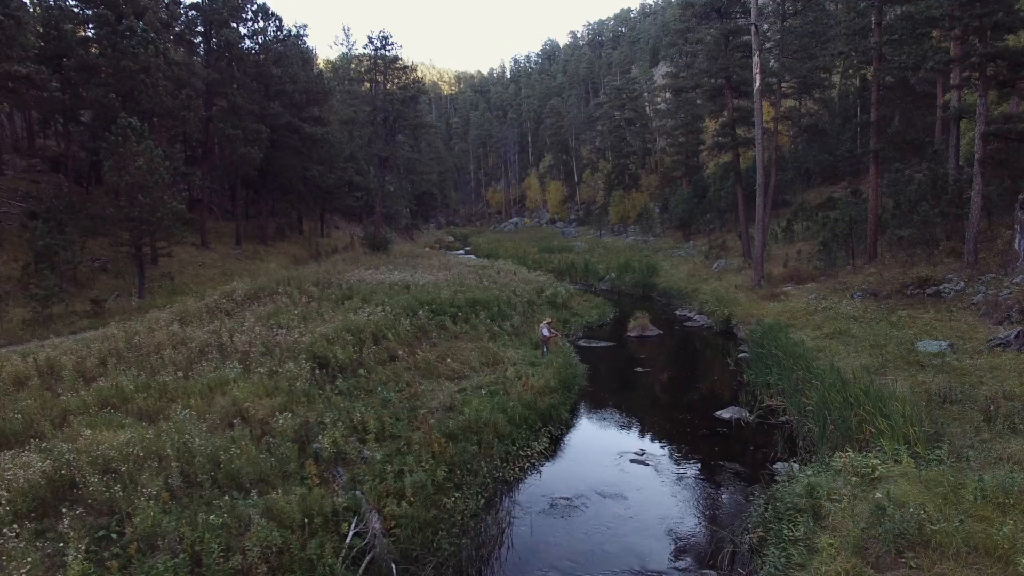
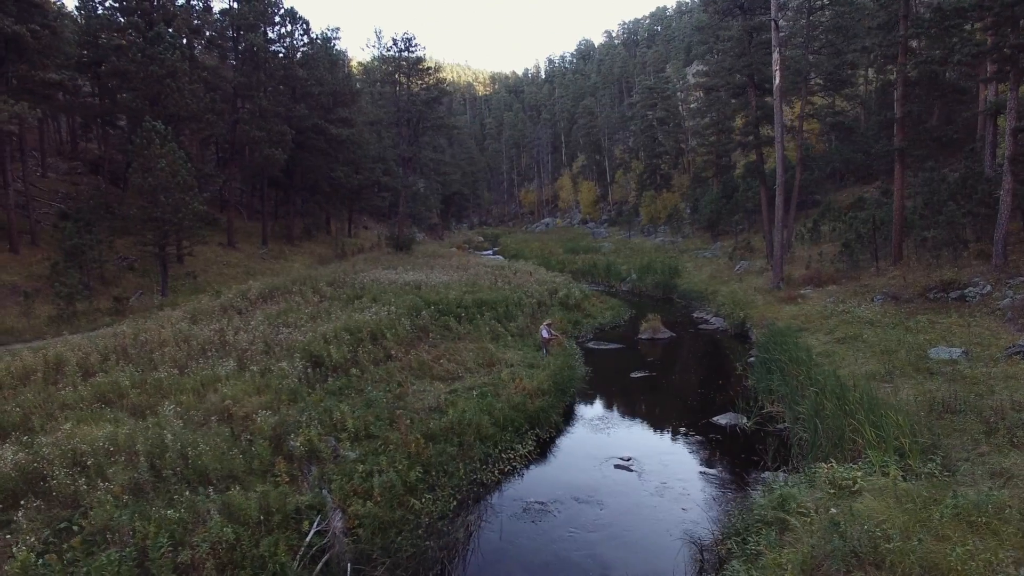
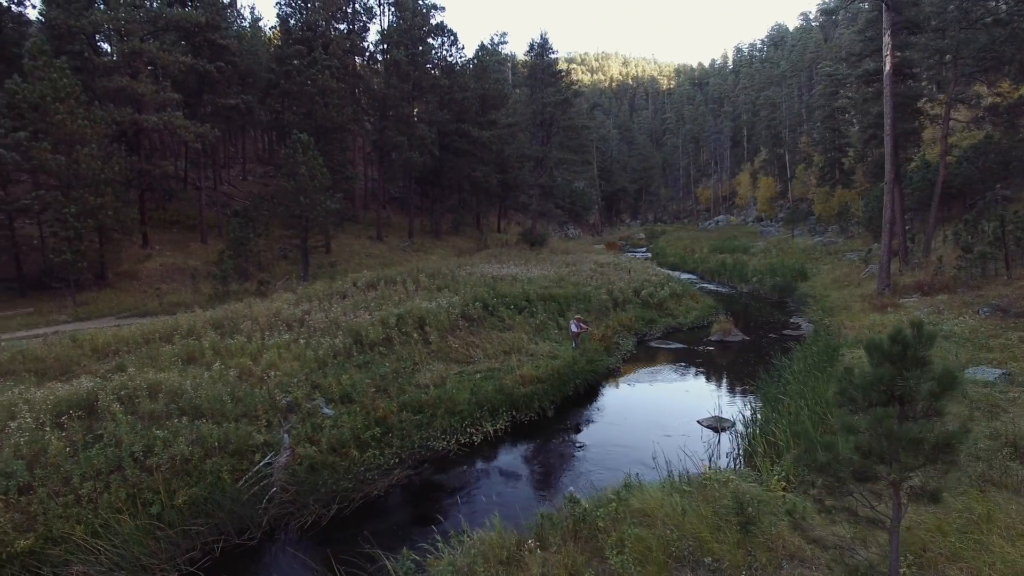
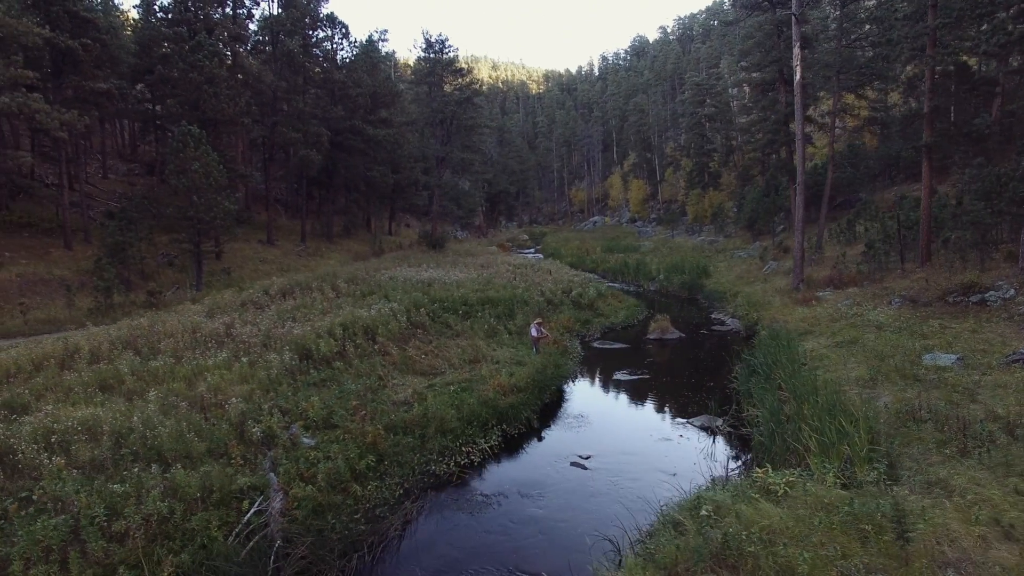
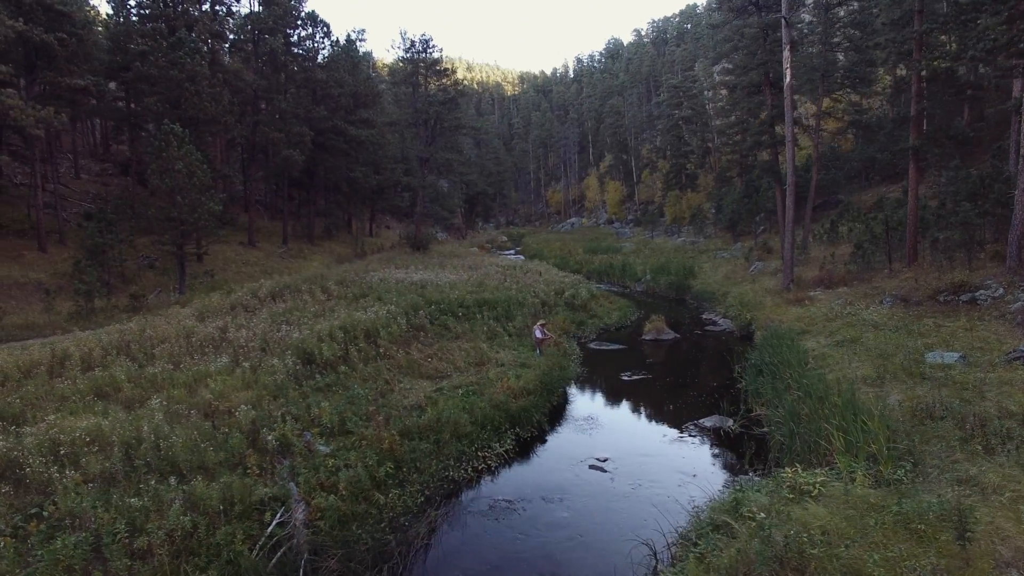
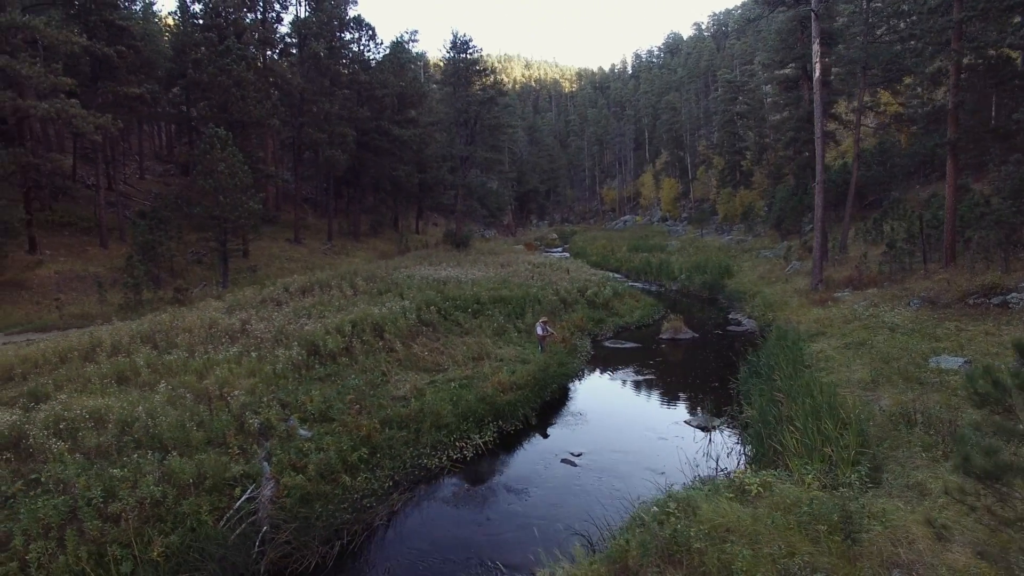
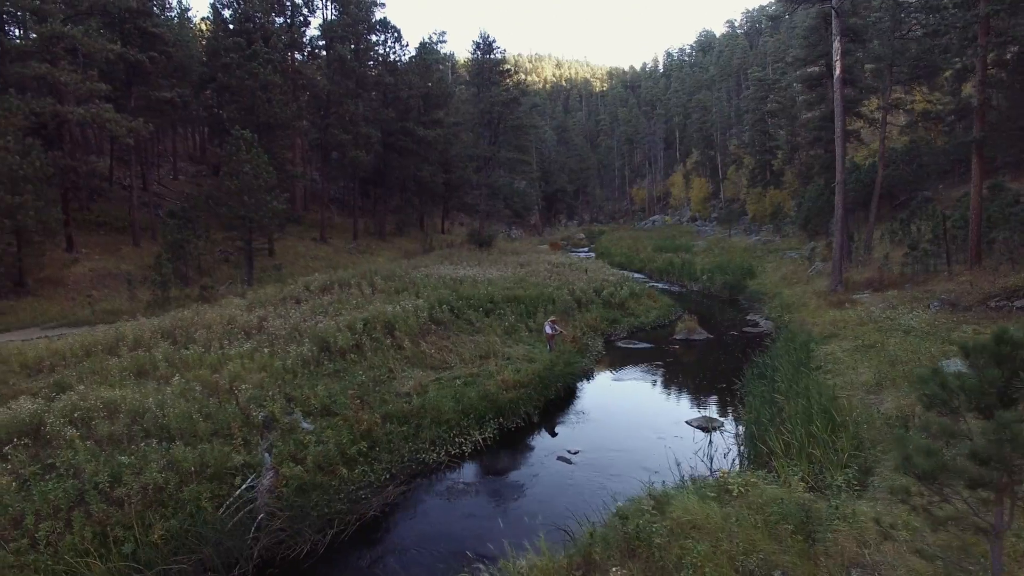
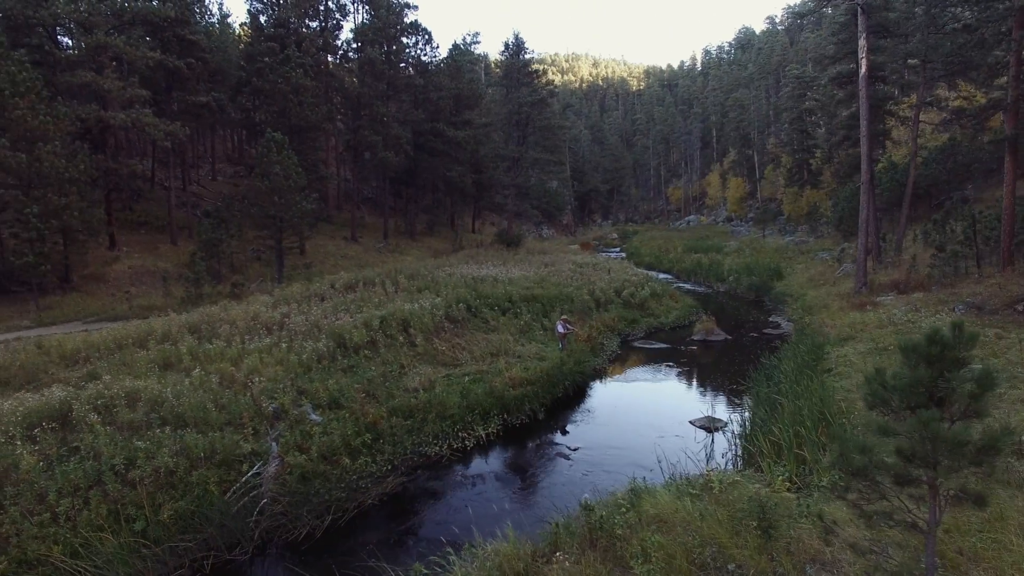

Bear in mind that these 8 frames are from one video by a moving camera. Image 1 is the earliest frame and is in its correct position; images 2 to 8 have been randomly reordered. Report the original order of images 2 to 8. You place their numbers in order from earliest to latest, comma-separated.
2, 5, 4, 6, 7, 8, 3
